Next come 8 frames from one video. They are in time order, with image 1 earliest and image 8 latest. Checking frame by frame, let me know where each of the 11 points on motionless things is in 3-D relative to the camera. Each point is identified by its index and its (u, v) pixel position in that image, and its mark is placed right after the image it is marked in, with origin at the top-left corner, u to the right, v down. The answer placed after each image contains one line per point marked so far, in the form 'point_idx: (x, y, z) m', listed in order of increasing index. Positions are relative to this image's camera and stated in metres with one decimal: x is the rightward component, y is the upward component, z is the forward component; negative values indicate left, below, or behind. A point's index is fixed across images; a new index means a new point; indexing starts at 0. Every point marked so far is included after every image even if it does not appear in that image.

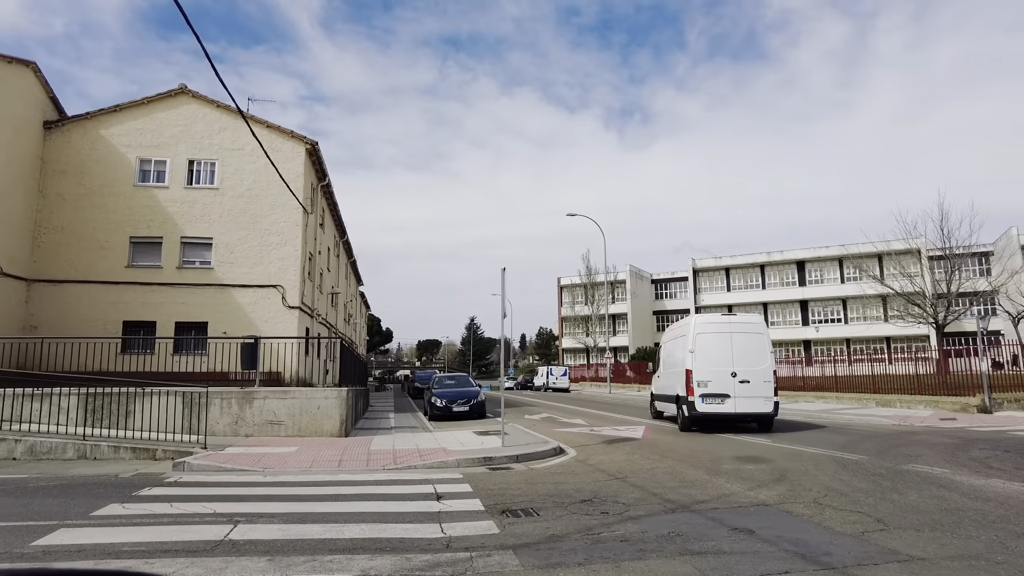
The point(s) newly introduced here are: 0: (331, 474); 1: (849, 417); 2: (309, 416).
0: (-2.6, -2.7, +8.7) m
1: (+10.4, -4.0, +18.7) m
2: (-4.3, -2.7, +12.7) m
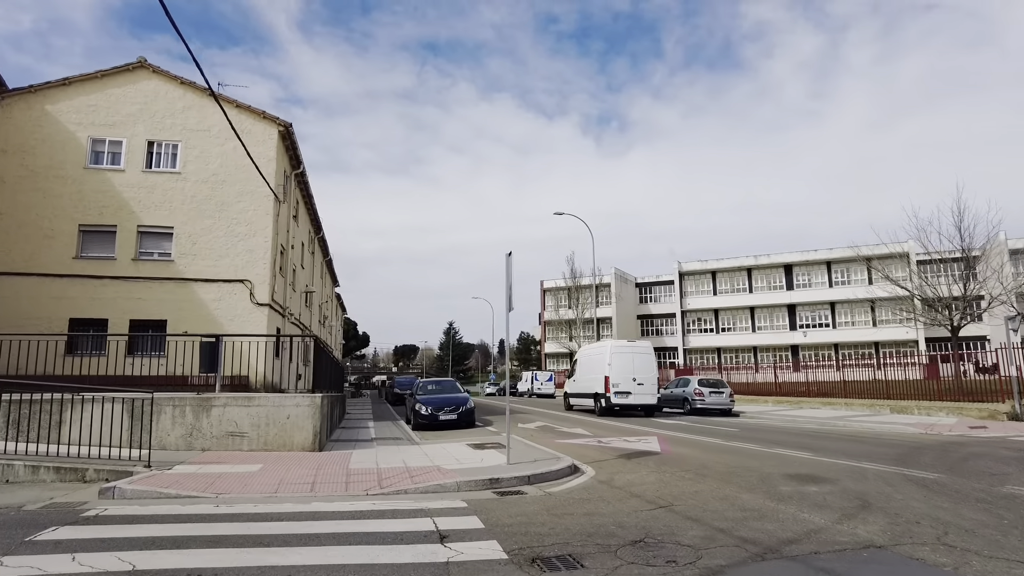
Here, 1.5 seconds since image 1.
0: (-2.4, -2.5, +7.0) m
1: (+10.2, -3.9, +17.4) m
2: (-4.3, -2.5, +10.9) m
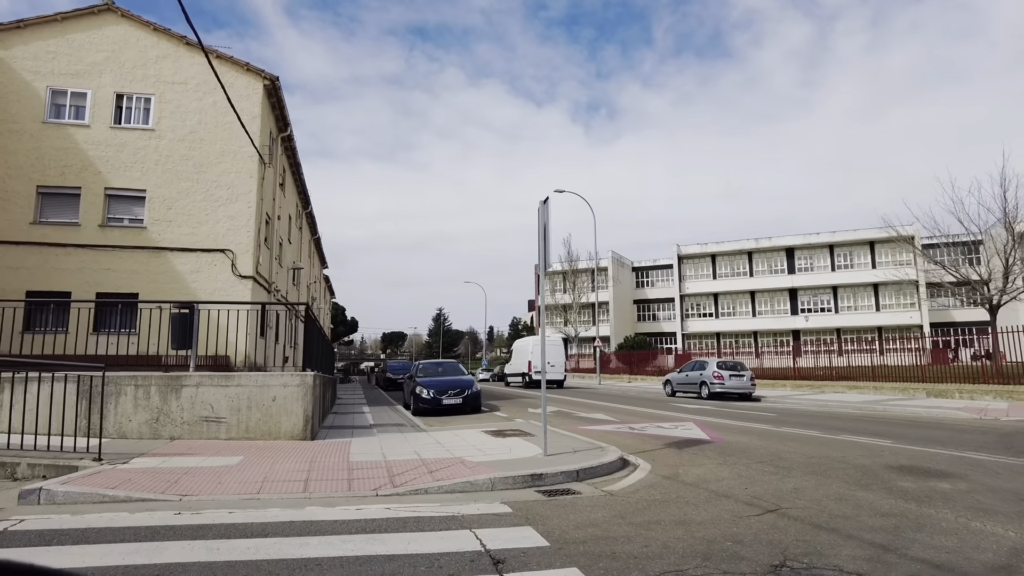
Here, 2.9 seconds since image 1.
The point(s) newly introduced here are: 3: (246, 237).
0: (-1.9, -1.9, +5.3) m
1: (+10.5, -3.2, +16.1) m
2: (-3.8, -1.9, +9.3) m
3: (-7.4, +1.4, +16.8) m
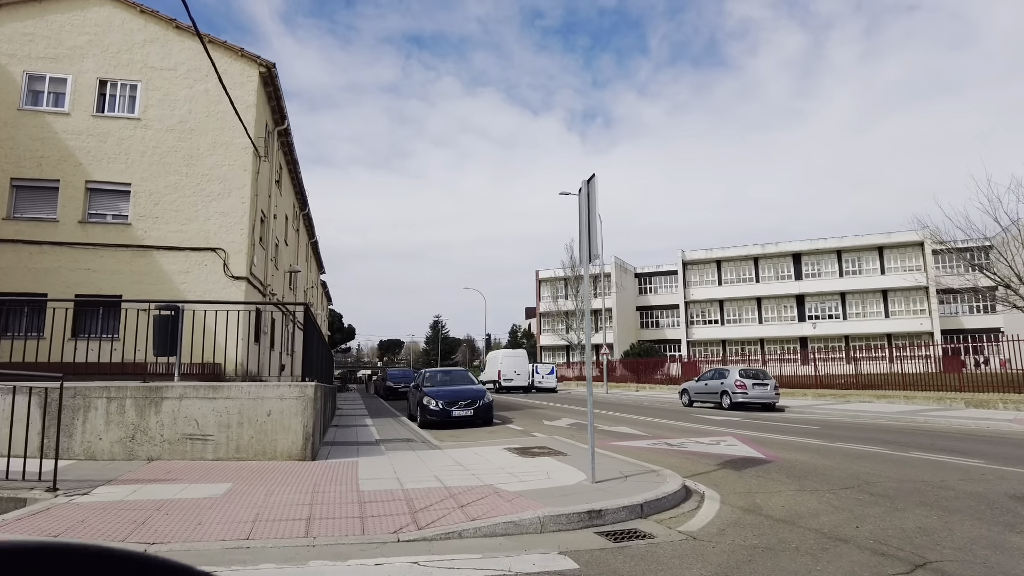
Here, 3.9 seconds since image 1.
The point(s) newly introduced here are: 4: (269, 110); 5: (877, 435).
0: (-1.5, -1.8, +4.1) m
1: (+10.9, -3.3, +14.9) m
2: (-3.4, -1.9, +8.0) m
3: (-7.1, +1.4, +15.6) m
4: (-7.3, +5.4, +18.4) m
5: (+6.9, -2.8, +11.4) m
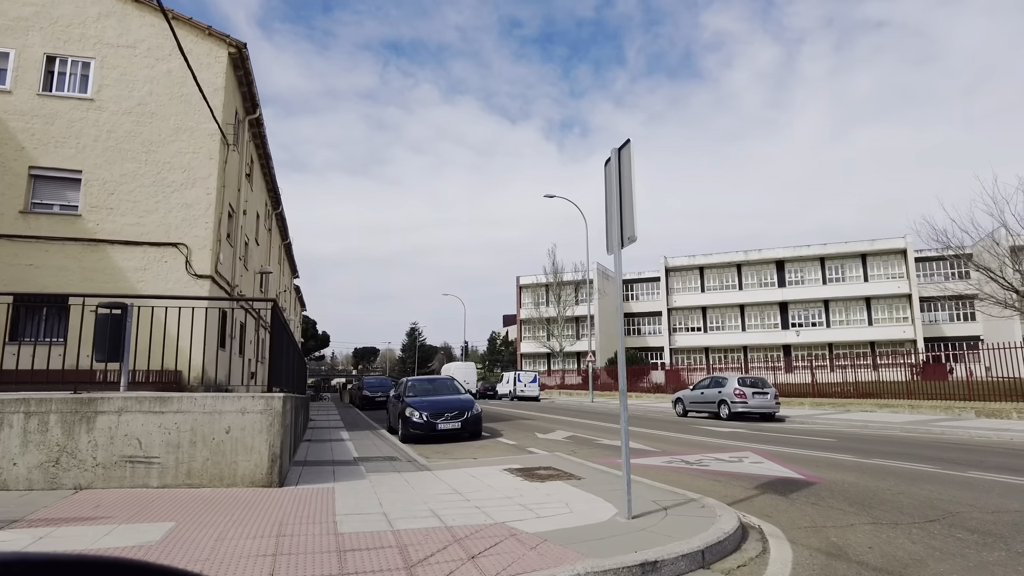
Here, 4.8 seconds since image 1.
0: (-1.3, -1.7, +2.9) m
1: (+10.7, -3.3, +14.1) m
2: (-3.4, -1.8, +6.7) m
3: (-7.3, +1.4, +14.2) m
4: (-7.6, +5.4, +17.0) m
5: (+6.8, -2.8, +10.4) m
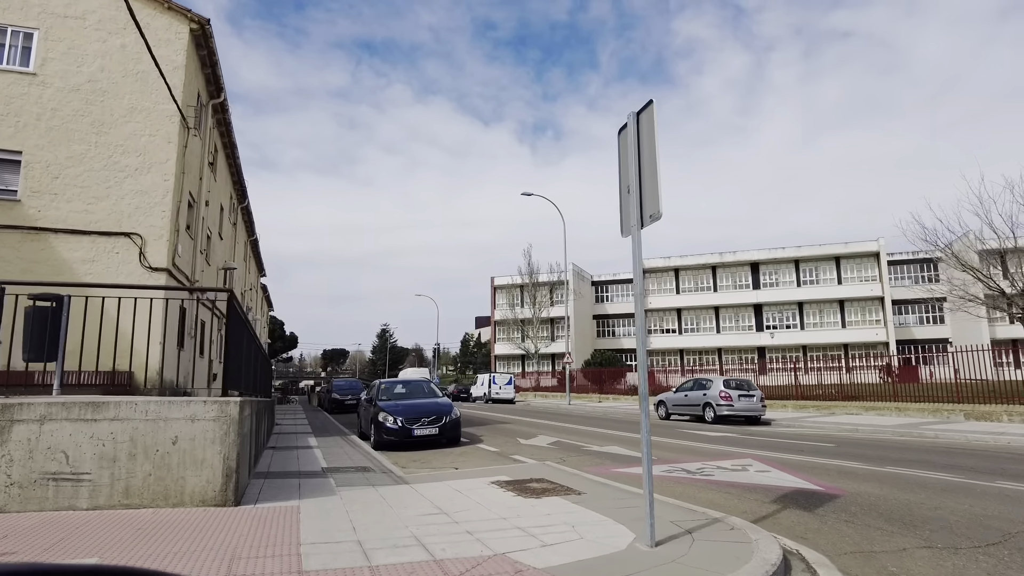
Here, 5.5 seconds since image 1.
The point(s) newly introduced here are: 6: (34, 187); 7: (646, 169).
0: (-1.2, -1.6, +2.0) m
1: (+10.3, -3.3, +13.8) m
2: (-3.4, -1.7, +5.7) m
3: (-7.6, +1.5, +13.0) m
4: (-8.1, +5.5, +15.9) m
5: (+6.6, -2.7, +9.9) m
6: (-9.8, +2.0, +12.3) m
7: (+1.0, +0.9, +4.7) m
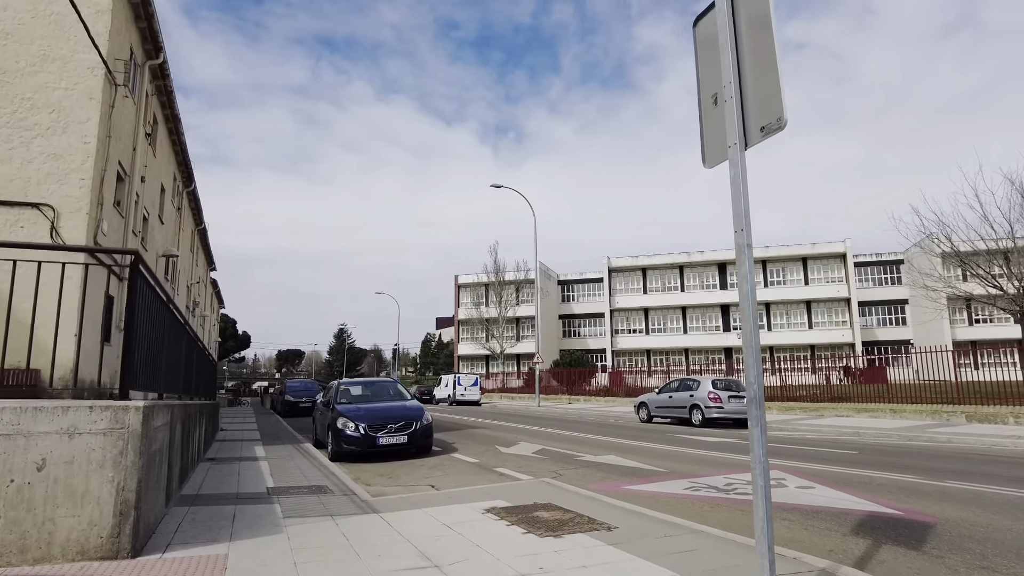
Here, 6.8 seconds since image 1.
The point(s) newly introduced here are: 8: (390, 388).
0: (-0.8, -1.3, +0.3) m
1: (+9.8, -3.2, +12.8) m
2: (-3.3, -1.4, +3.9) m
3: (-7.9, +1.9, +10.9) m
4: (-8.6, +5.8, +13.7) m
5: (+6.4, -2.5, +8.7) m
6: (-10.0, +2.4, +10.1) m
7: (+1.3, +1.2, +3.1) m
8: (-2.5, -2.1, +12.7) m
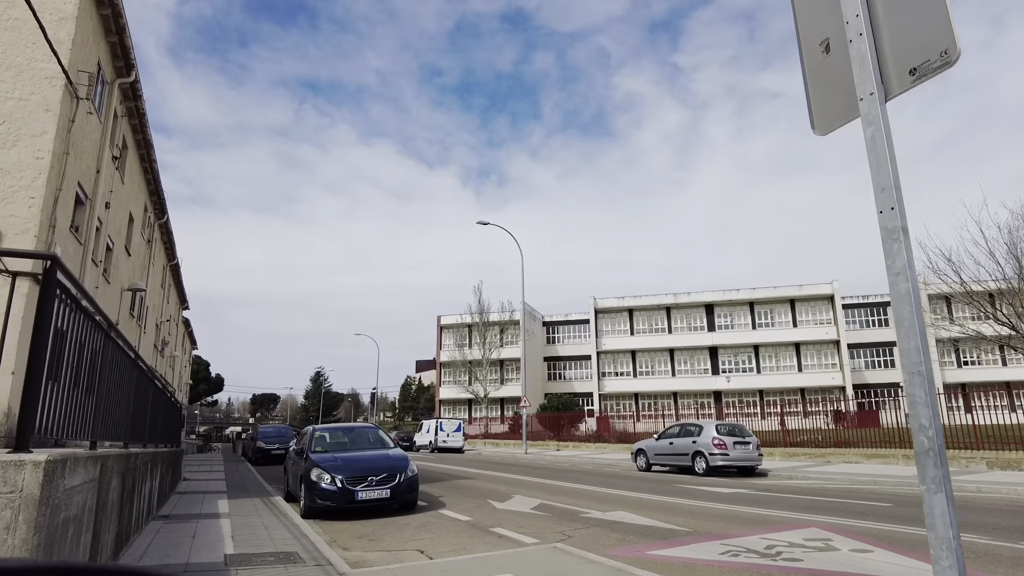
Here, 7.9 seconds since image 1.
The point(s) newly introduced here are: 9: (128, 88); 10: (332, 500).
0: (-0.5, -1.1, -0.8) m
1: (+9.7, -3.9, +11.9) m
2: (-3.1, -1.4, +2.7) m
3: (-8.0, +1.3, +9.8) m
4: (-8.7, +5.1, +12.9) m
5: (+6.4, -3.0, +7.8) m
6: (-10.0, +1.9, +9.0) m
7: (+1.5, +1.2, +2.3) m
8: (-2.7, -2.8, +11.5) m
9: (-9.3, +4.7, +14.6) m
10: (-2.7, -3.2, +9.2) m
